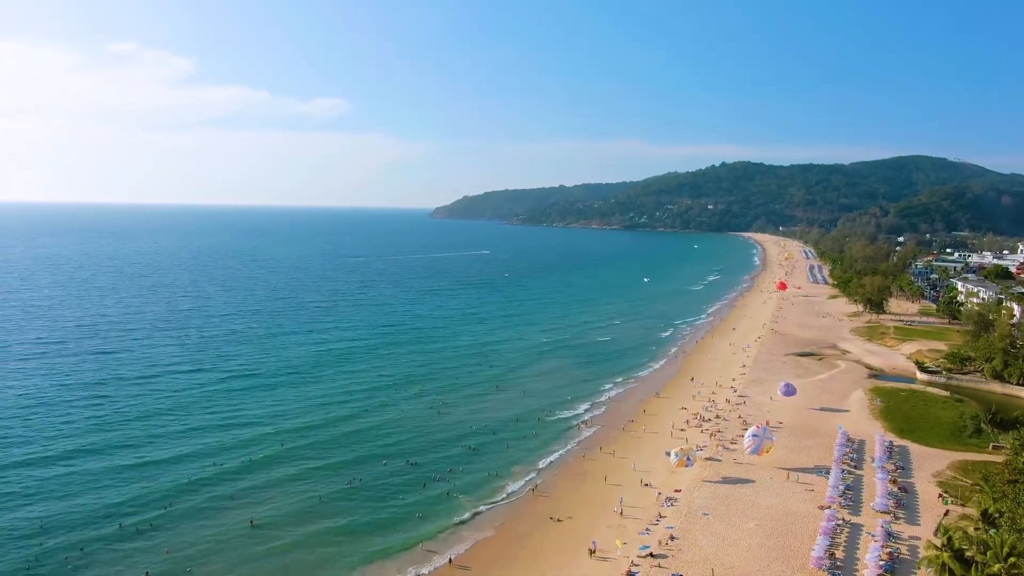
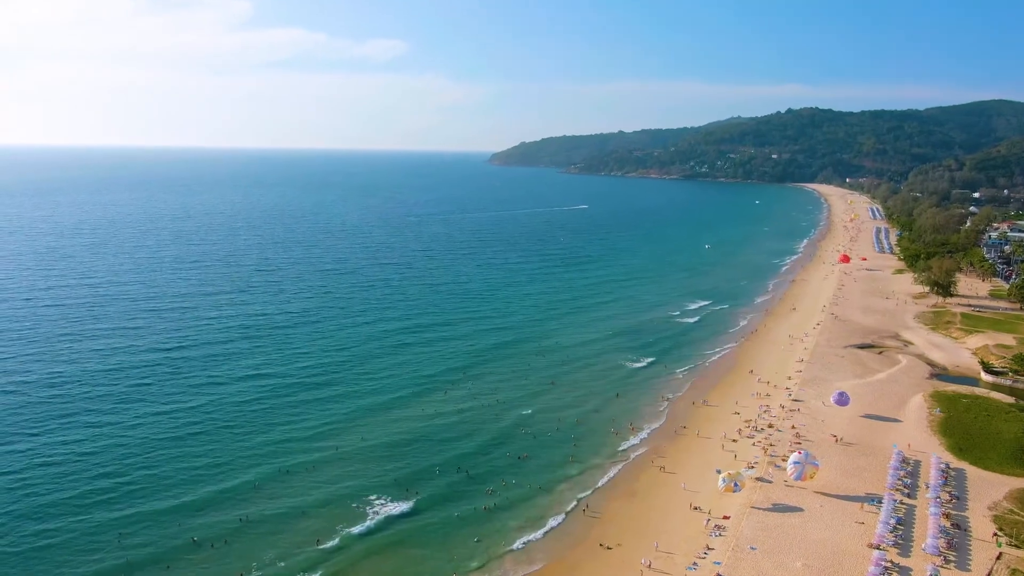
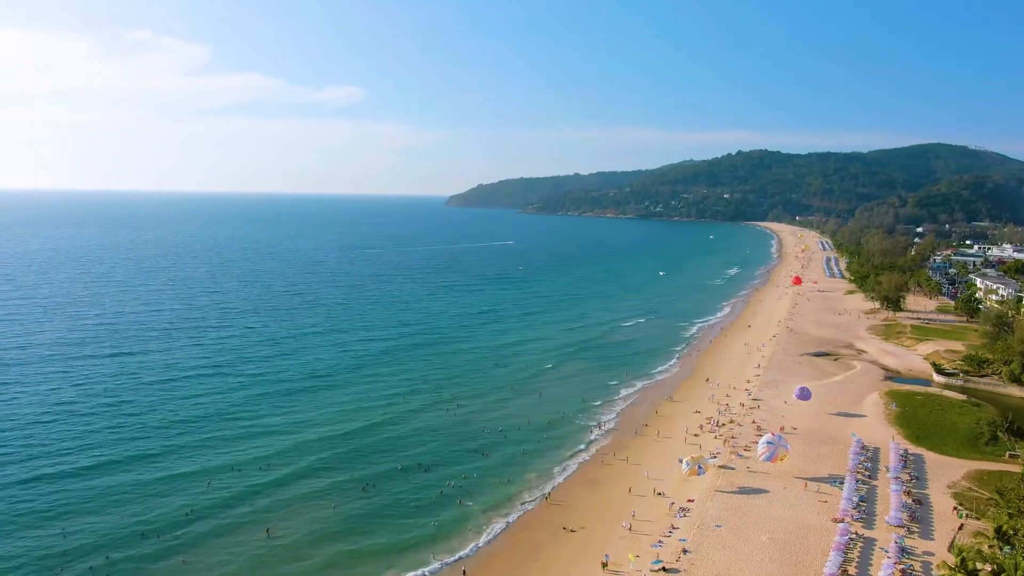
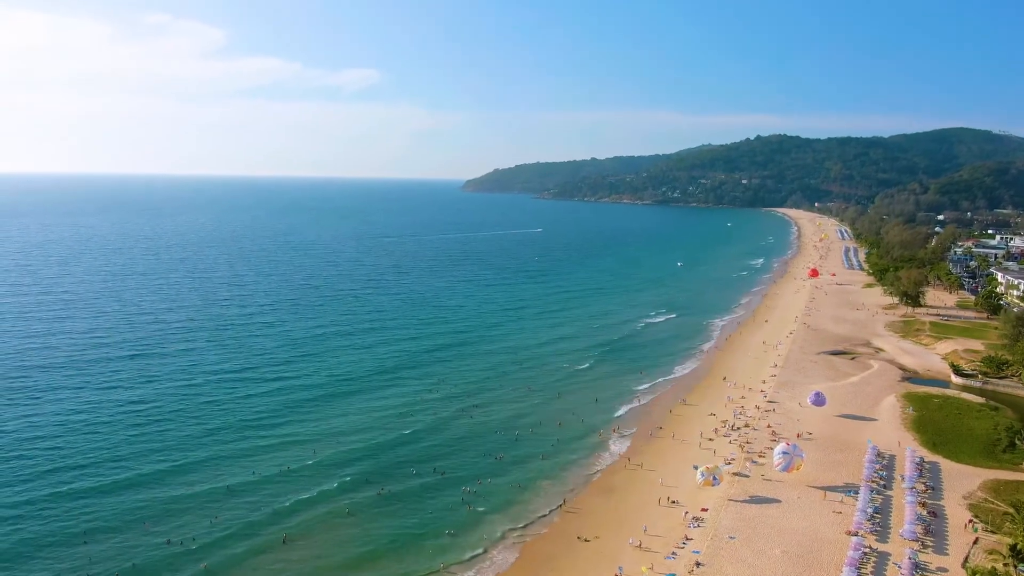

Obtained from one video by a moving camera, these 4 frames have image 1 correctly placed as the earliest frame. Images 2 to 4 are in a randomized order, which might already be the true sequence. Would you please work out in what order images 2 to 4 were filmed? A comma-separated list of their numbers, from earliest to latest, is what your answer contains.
3, 4, 2
